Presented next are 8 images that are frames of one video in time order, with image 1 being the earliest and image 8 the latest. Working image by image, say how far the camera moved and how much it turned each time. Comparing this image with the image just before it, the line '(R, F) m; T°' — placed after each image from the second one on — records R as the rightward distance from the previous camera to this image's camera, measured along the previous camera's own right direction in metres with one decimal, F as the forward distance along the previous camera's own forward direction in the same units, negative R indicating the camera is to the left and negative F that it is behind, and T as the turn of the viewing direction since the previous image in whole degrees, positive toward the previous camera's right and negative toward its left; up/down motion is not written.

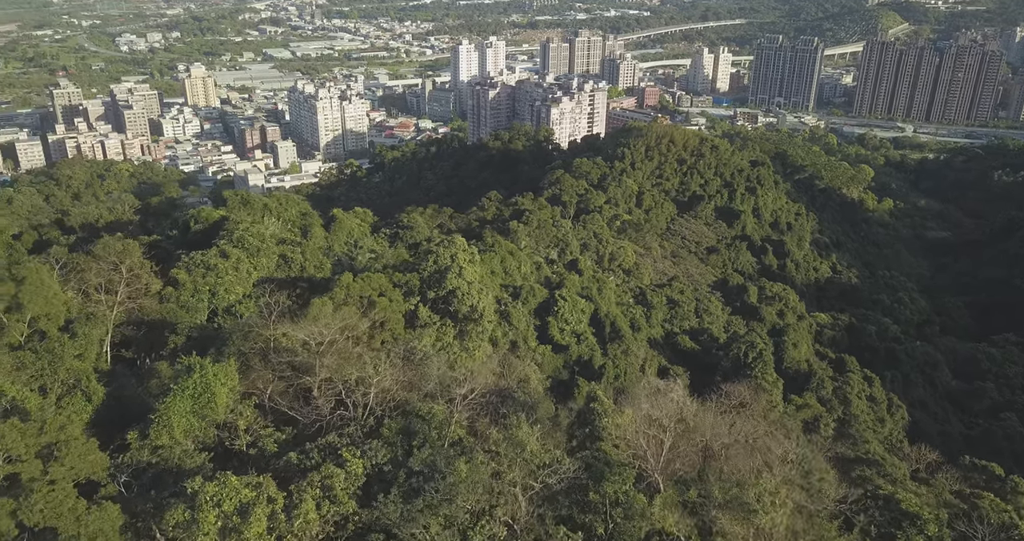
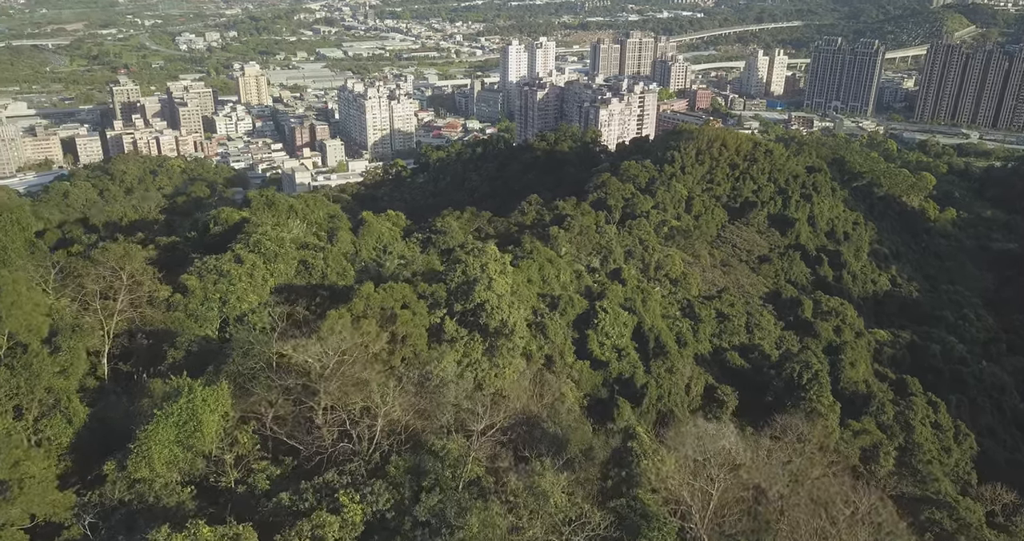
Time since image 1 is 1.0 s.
(+0.1, +0.8) m; -3°
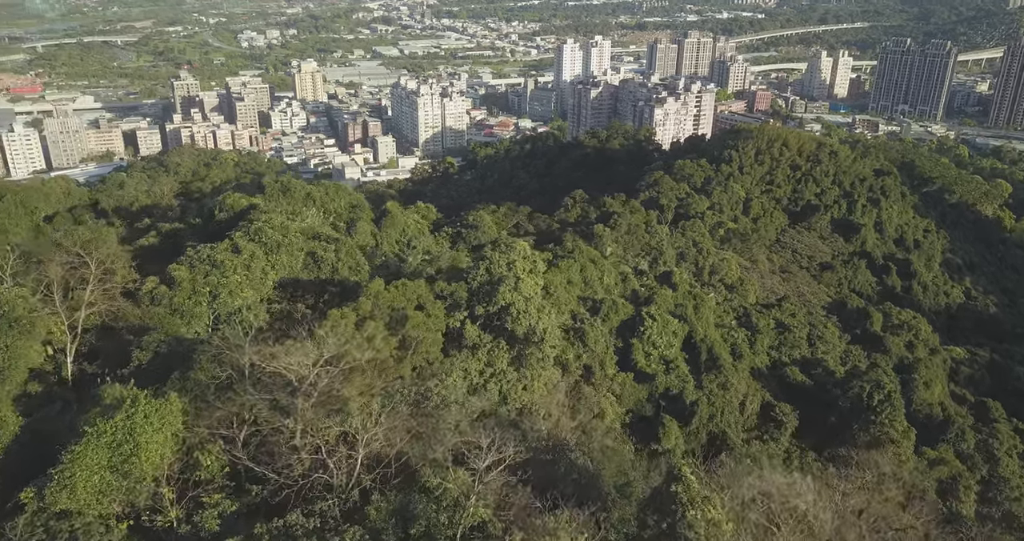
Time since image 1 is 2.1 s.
(+0.2, +1.2) m; -4°
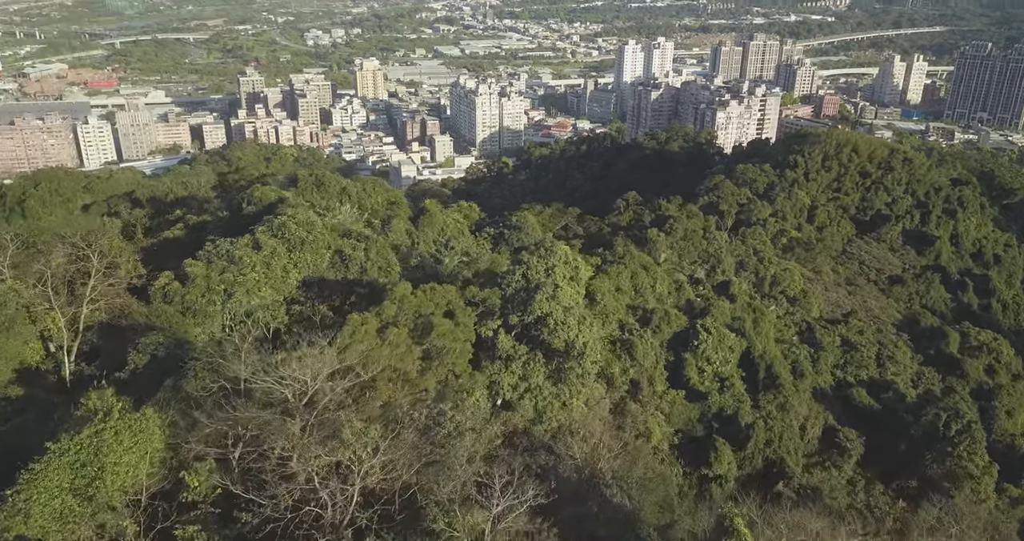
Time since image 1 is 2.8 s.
(+0.1, +0.7) m; -4°
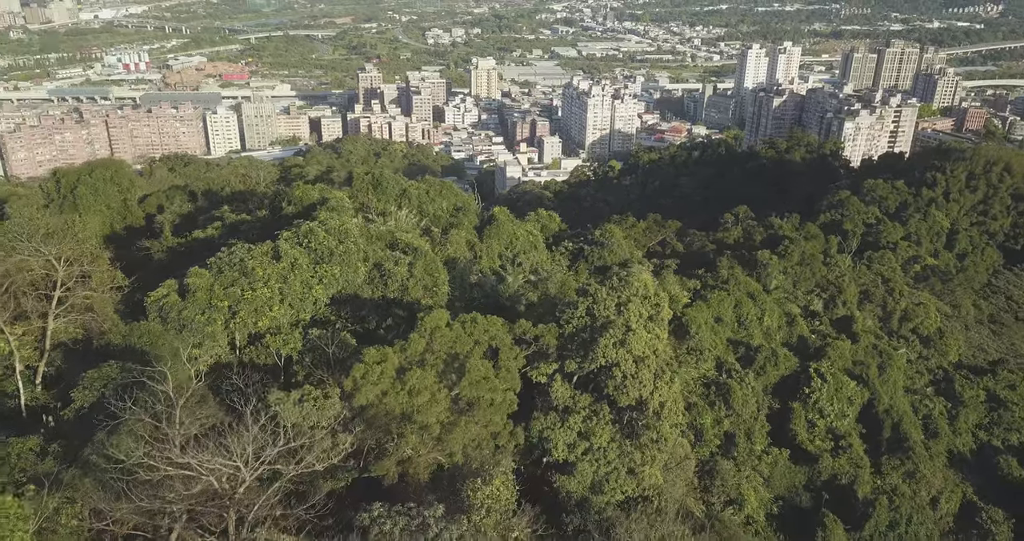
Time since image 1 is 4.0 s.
(+0.3, +1.5) m; -8°
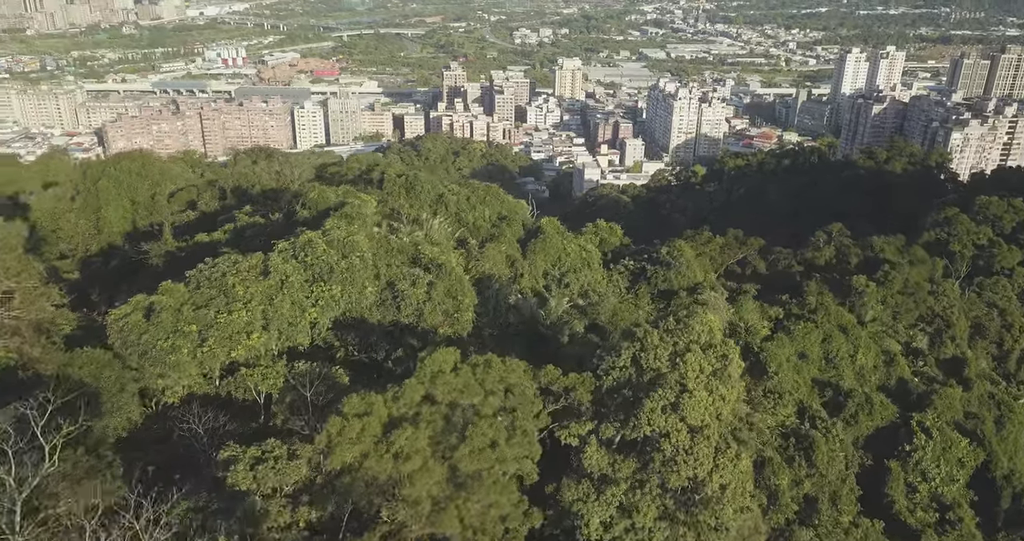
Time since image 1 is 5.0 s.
(+0.3, +1.2) m; -6°
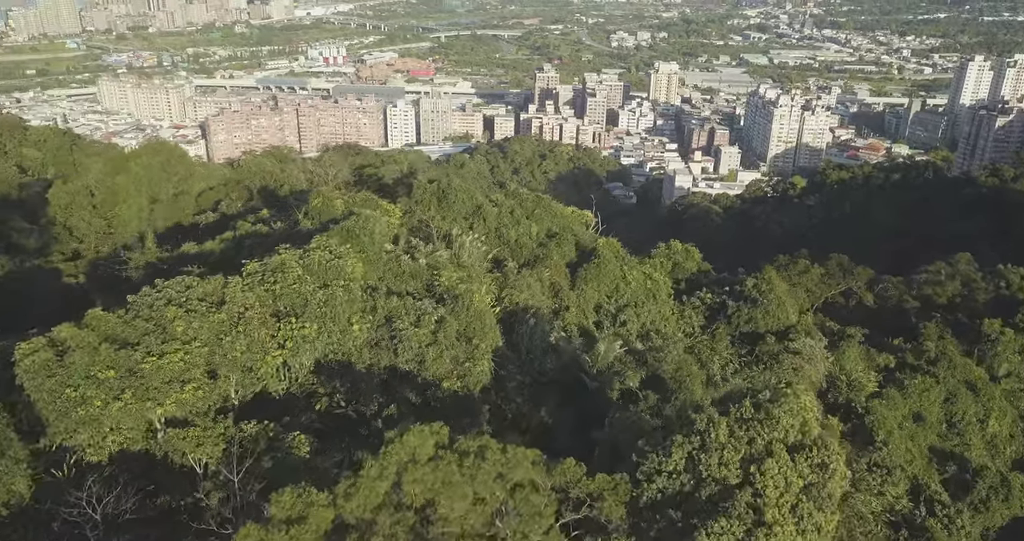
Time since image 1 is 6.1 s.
(+0.3, +1.4) m; -7°
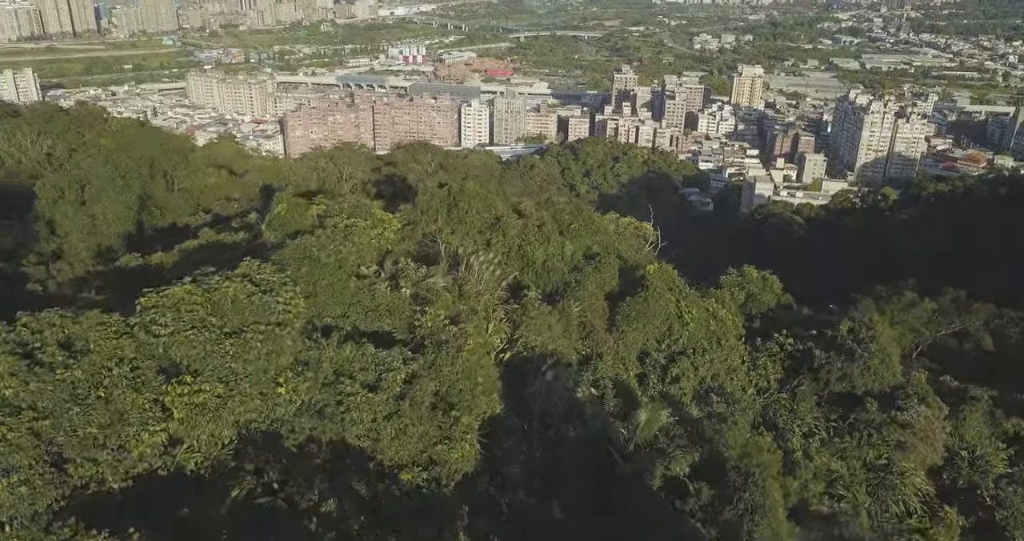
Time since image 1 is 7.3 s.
(+0.3, +1.4) m; -5°
